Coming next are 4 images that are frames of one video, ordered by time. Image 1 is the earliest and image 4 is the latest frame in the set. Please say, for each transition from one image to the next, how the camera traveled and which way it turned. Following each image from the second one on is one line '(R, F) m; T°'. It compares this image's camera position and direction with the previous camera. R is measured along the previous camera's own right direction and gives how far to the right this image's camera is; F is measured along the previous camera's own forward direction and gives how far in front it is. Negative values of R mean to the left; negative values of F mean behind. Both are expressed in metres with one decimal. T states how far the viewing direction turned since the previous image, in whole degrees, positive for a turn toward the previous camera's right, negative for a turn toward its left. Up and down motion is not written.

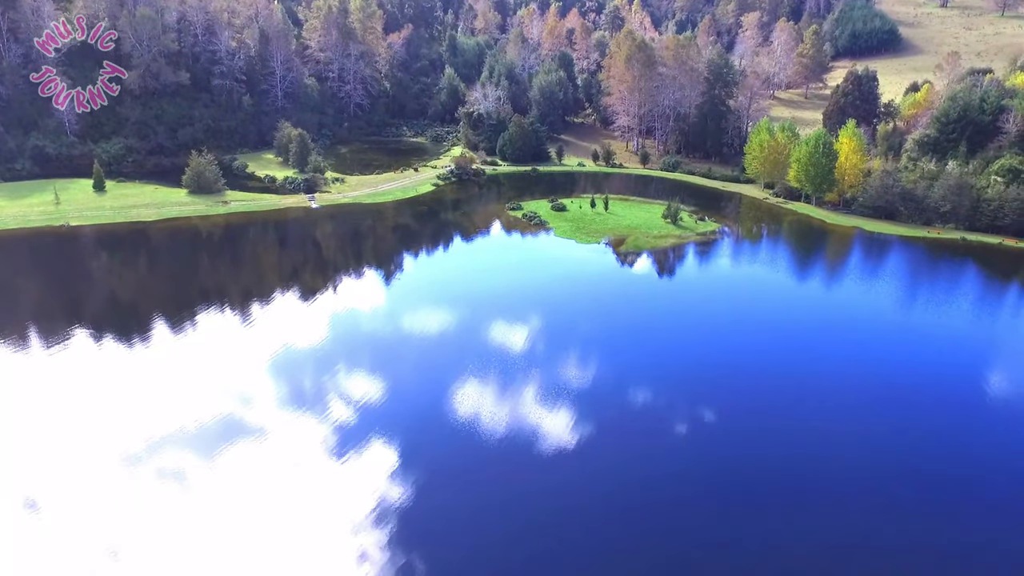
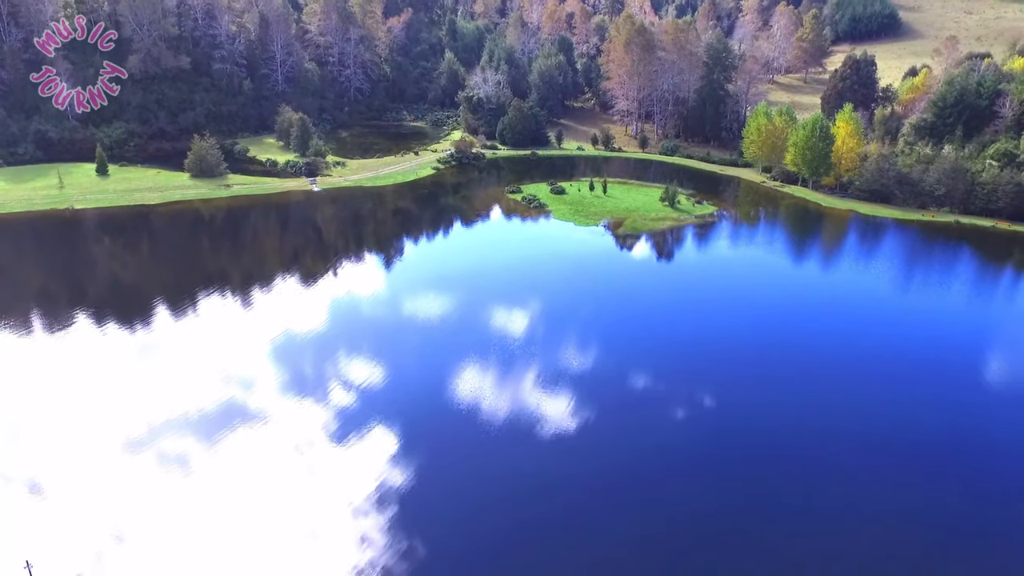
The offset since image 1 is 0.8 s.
(0.0, -0.8) m; 0°
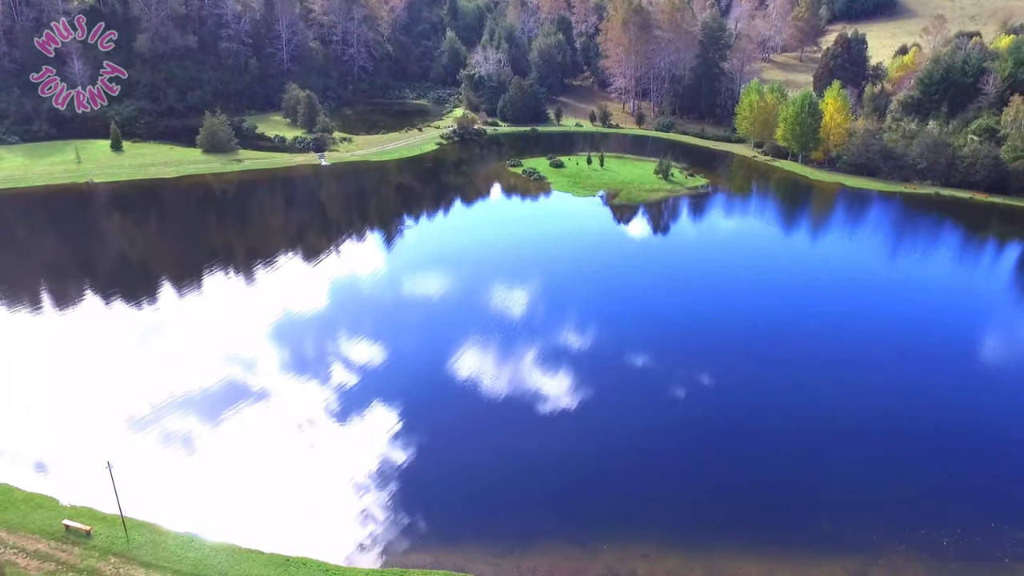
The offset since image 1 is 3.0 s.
(-0.2, -2.7) m; 0°
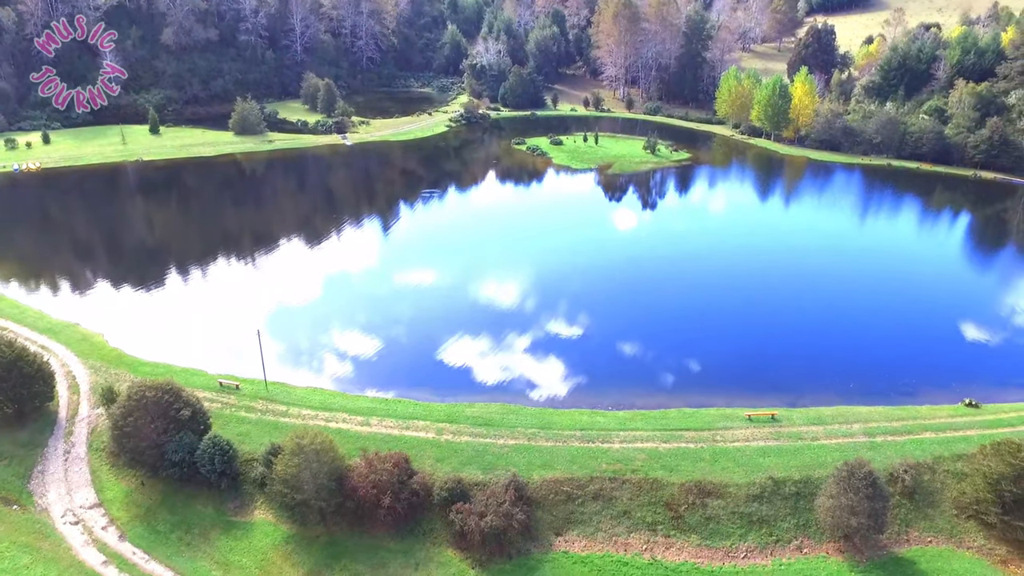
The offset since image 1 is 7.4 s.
(-1.7, -7.1) m; +1°
